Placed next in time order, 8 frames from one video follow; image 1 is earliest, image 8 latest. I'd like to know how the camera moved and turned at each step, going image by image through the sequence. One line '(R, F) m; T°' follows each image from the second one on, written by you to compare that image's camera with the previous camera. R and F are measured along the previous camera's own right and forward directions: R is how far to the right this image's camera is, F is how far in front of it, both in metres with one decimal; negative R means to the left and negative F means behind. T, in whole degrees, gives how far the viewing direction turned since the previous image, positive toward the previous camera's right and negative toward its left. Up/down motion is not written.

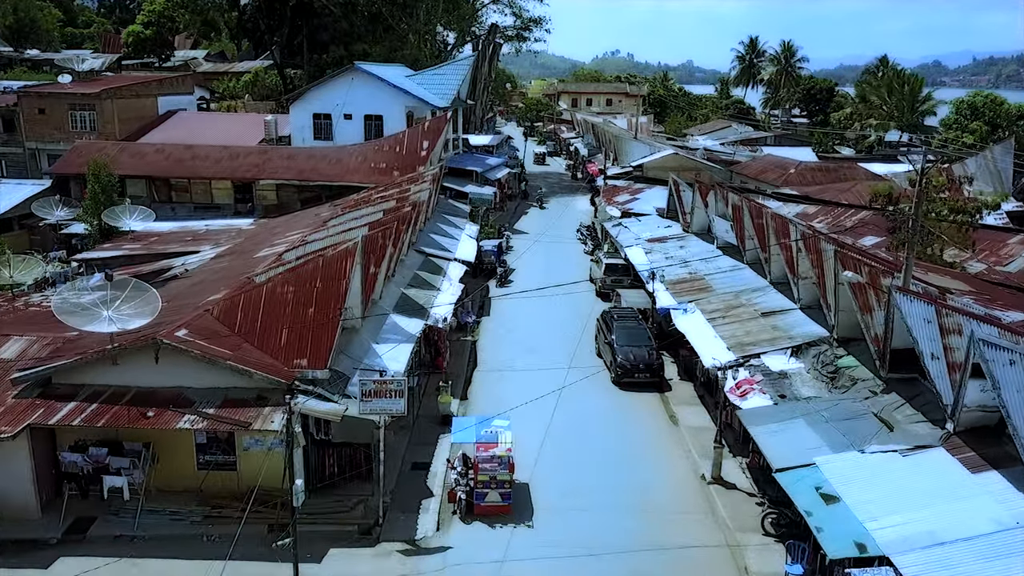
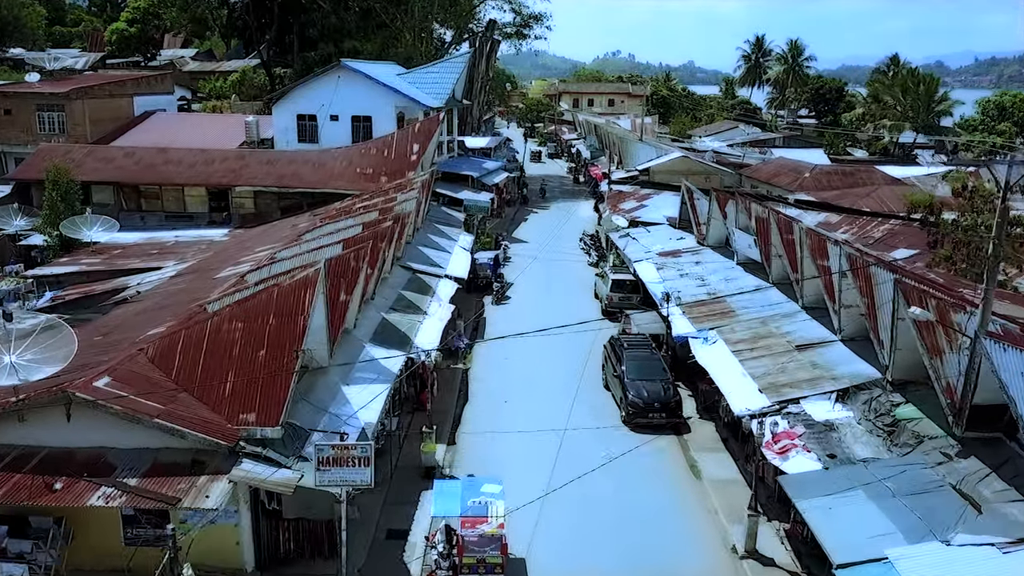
(+0.1, +2.4) m; 0°
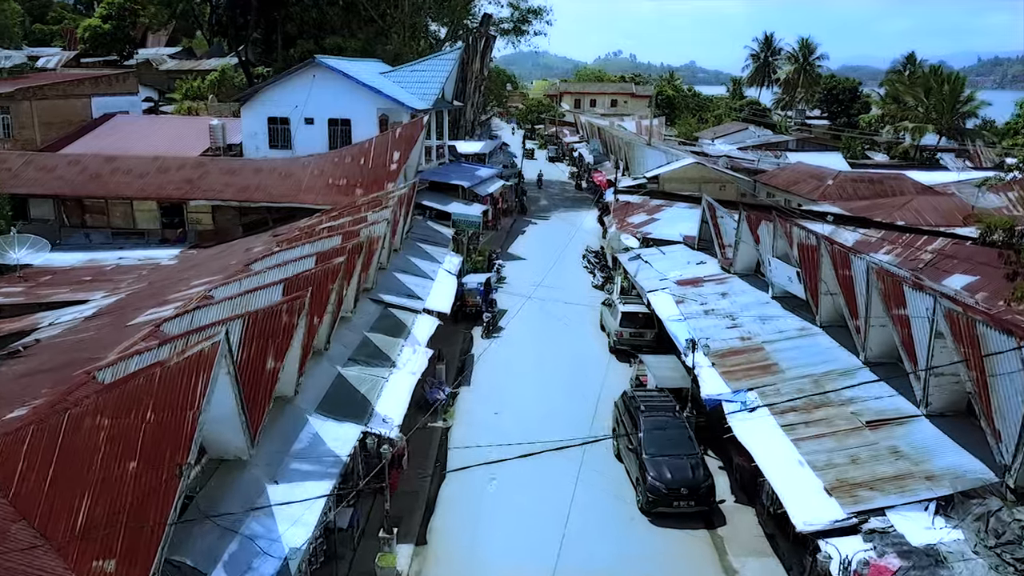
(+0.2, +3.5) m; 0°
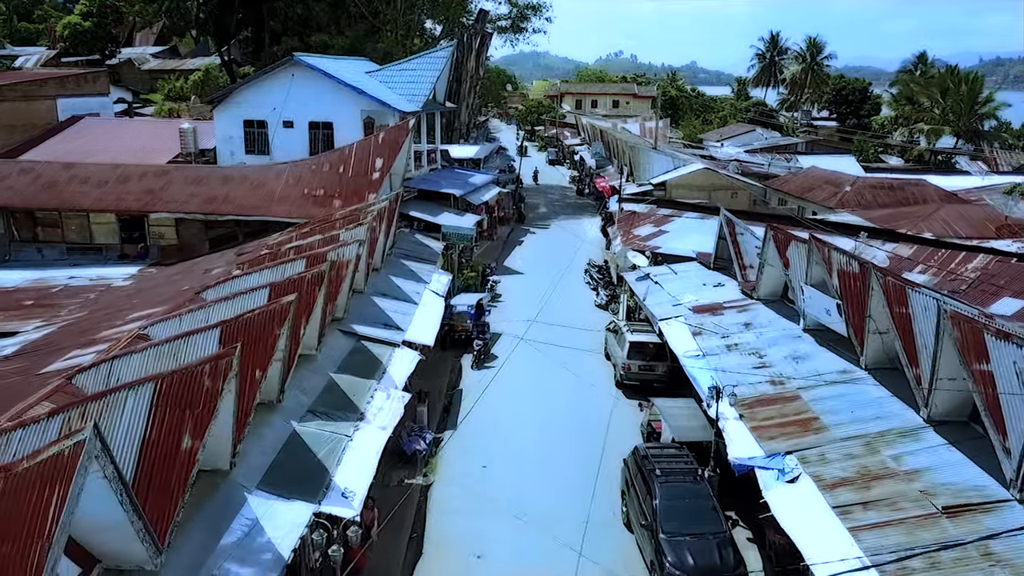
(+0.2, +2.3) m; 0°
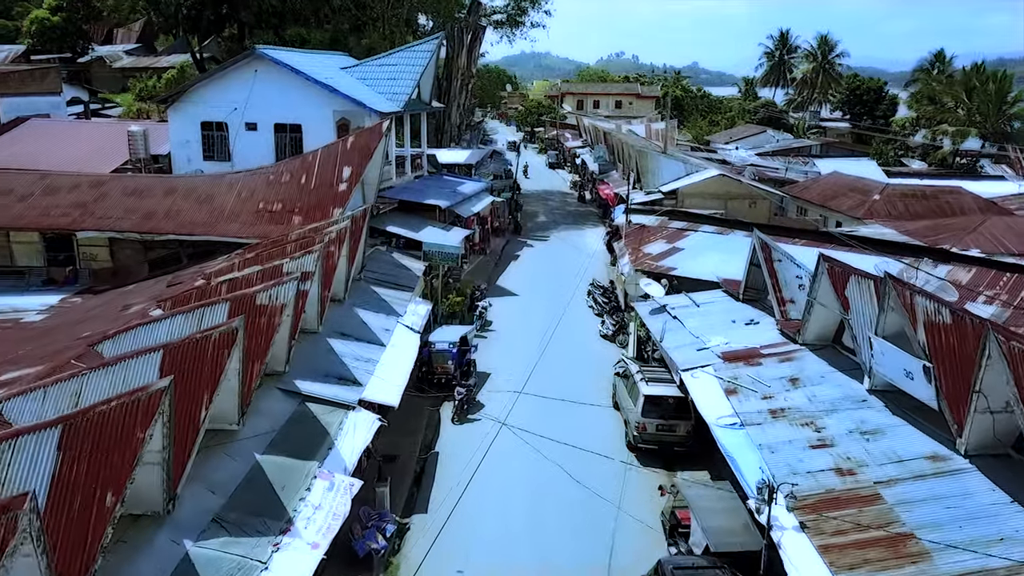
(+0.2, +3.3) m; 0°
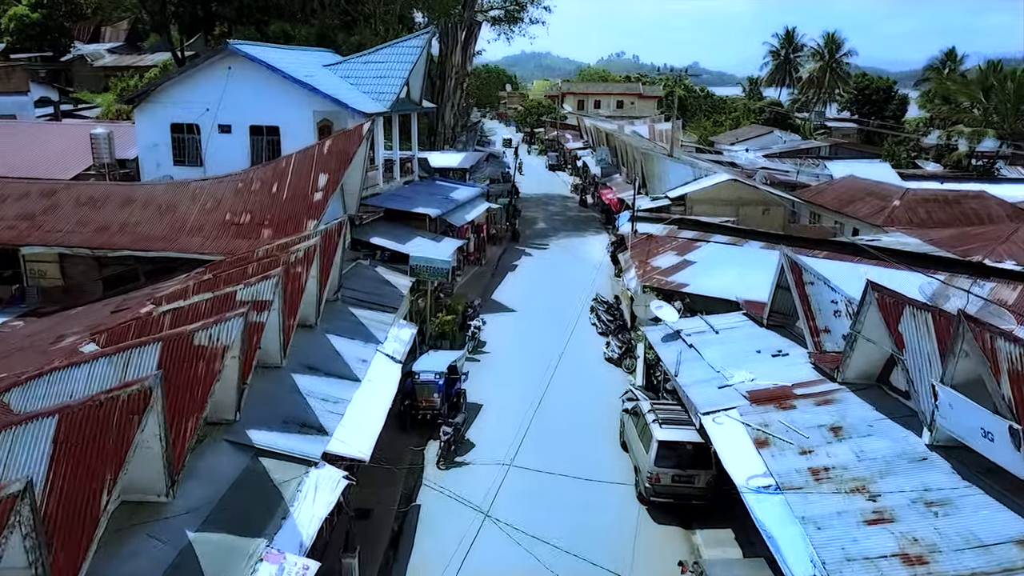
(+0.1, +2.0) m; 0°
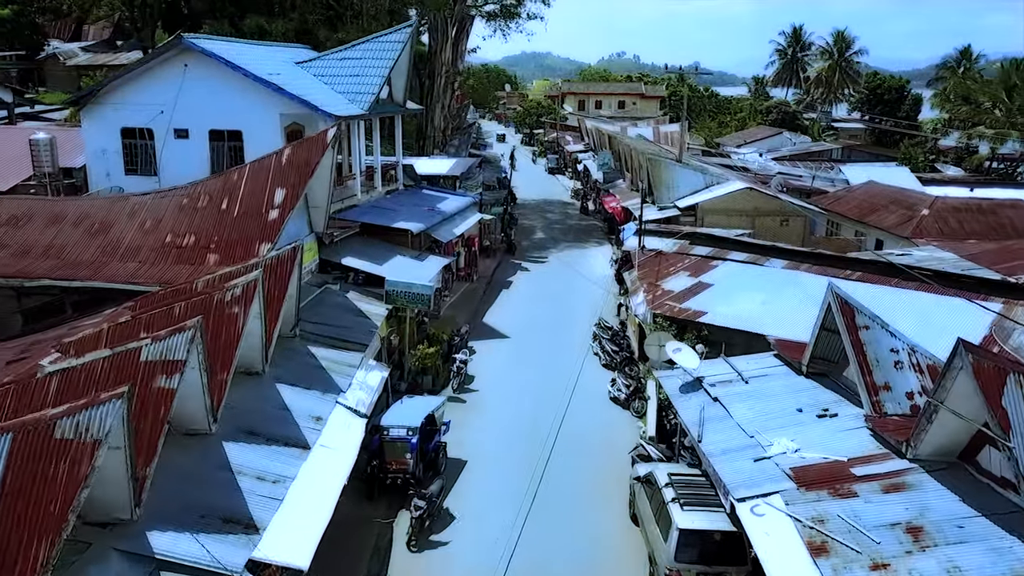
(+0.2, +2.5) m; 0°
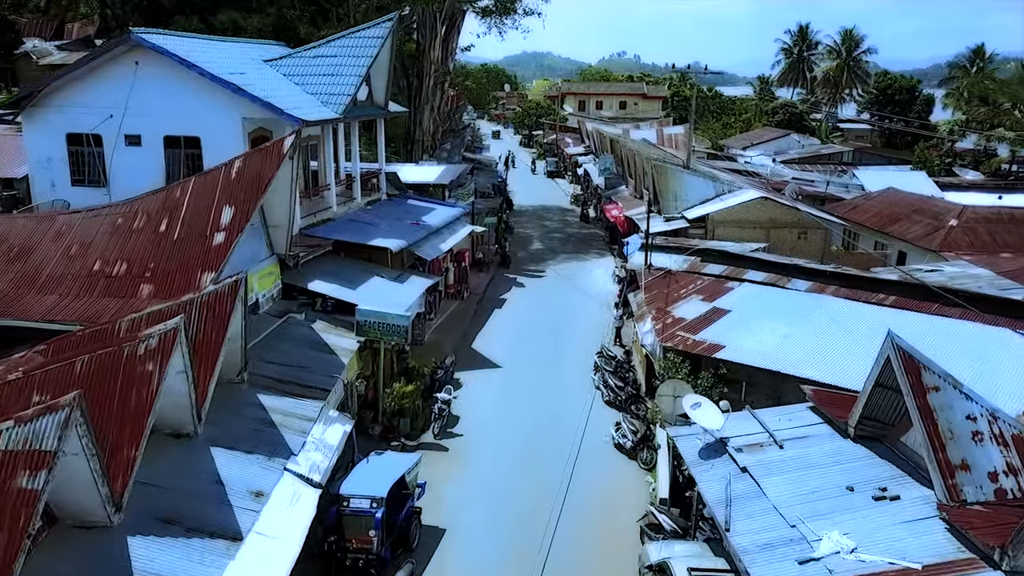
(+0.2, +2.2) m; 0°
